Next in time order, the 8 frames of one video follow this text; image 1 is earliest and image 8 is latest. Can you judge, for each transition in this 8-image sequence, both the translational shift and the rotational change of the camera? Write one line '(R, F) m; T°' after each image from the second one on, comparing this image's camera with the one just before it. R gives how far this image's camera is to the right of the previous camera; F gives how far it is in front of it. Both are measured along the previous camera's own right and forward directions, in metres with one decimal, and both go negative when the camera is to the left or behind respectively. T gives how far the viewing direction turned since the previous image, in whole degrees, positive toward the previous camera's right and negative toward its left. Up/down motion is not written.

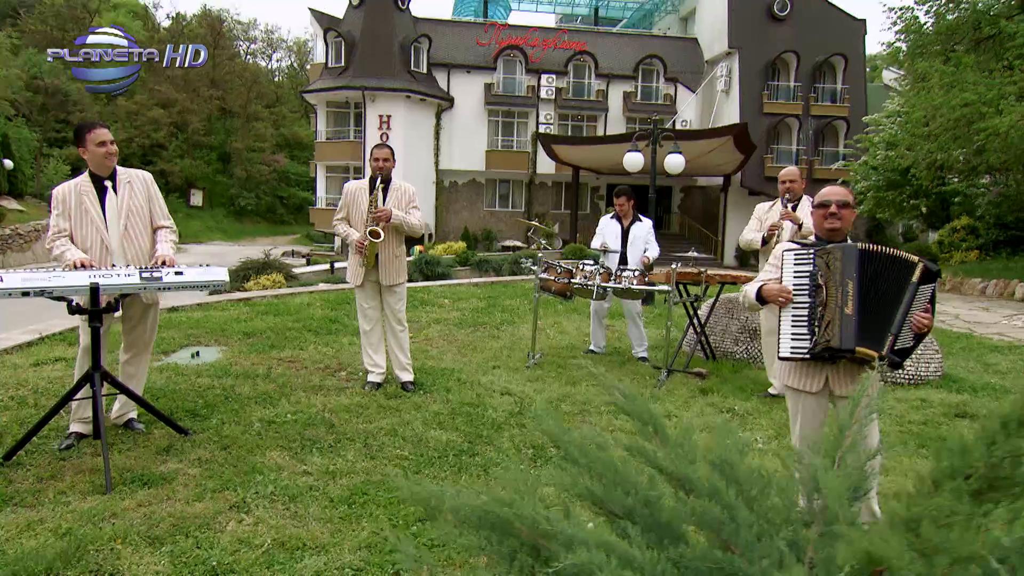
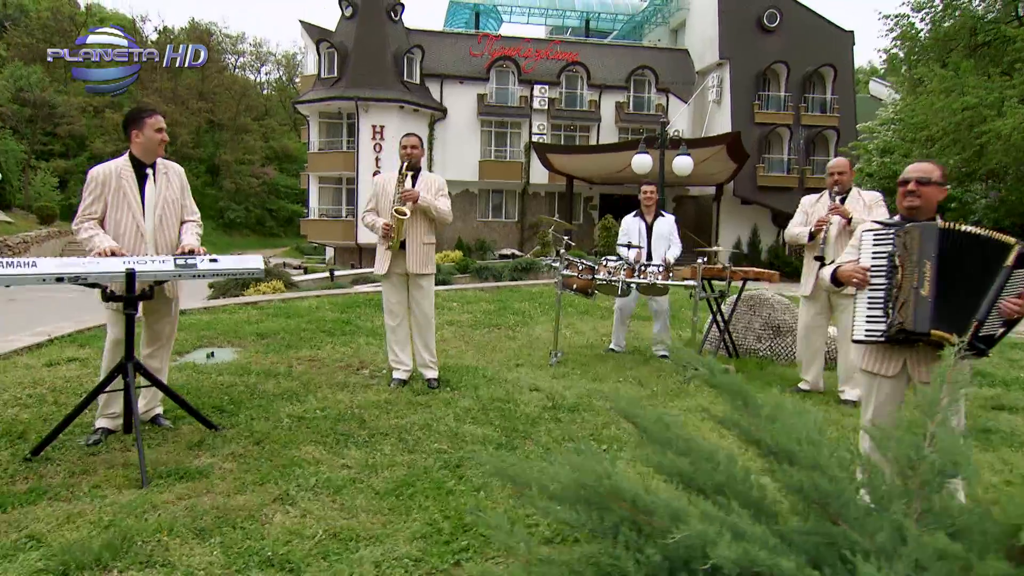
(-0.3, +0.1) m; +1°
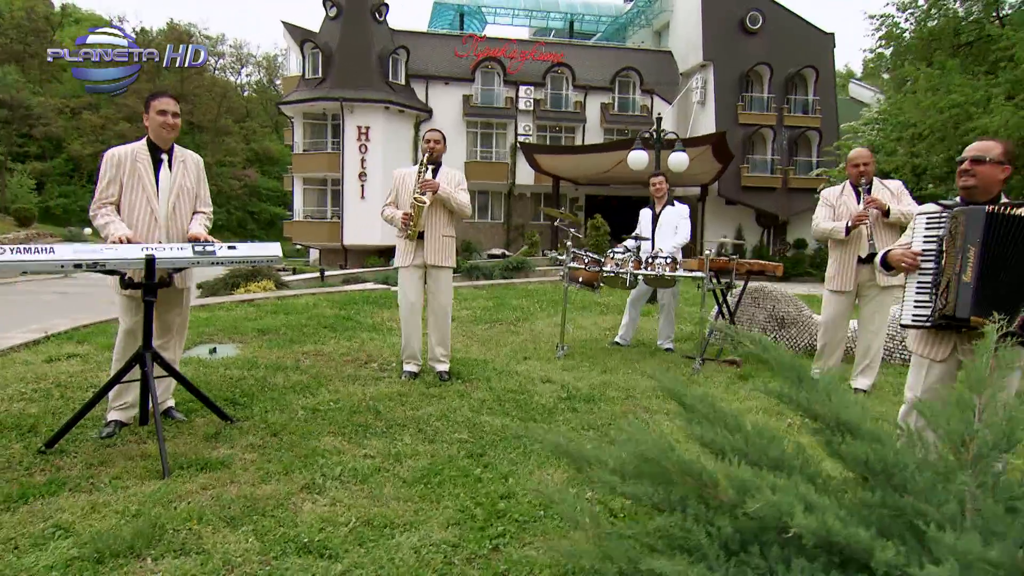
(-0.2, 0.0) m; +1°
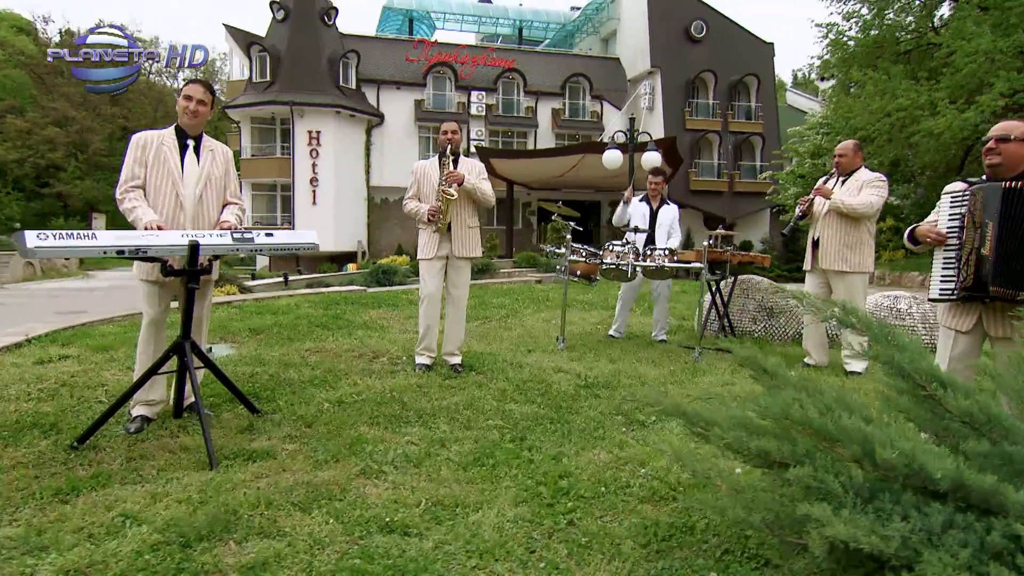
(-0.5, 0.0) m; +4°
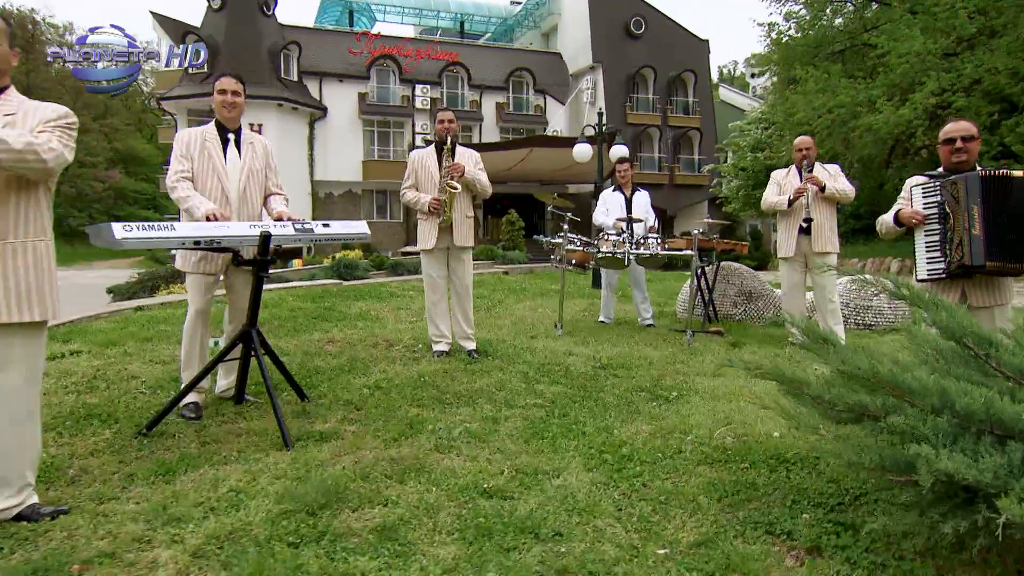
(-0.6, -0.2) m; +5°
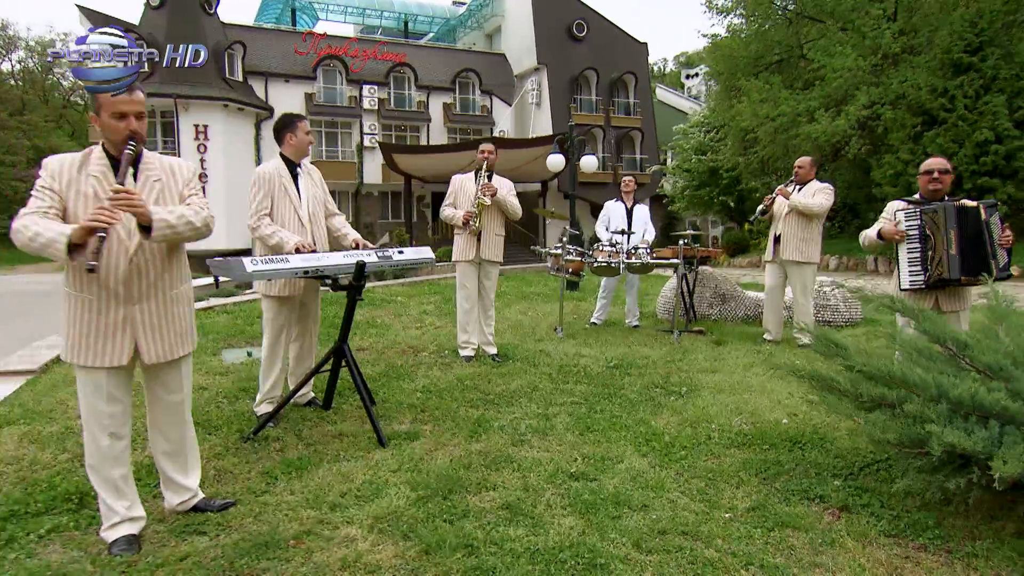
(-0.7, -0.6) m; +5°
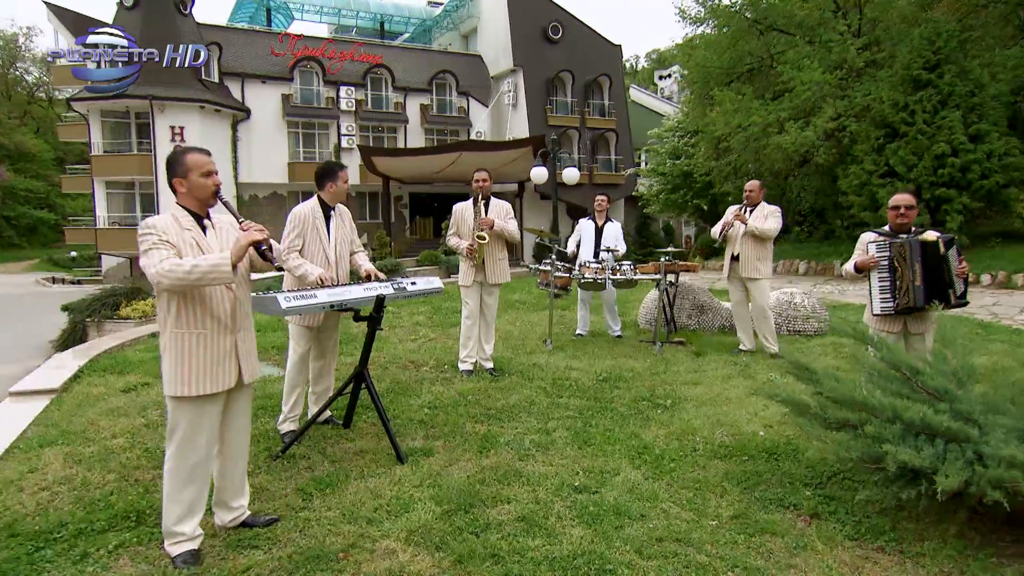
(-0.2, -0.4) m; +2°
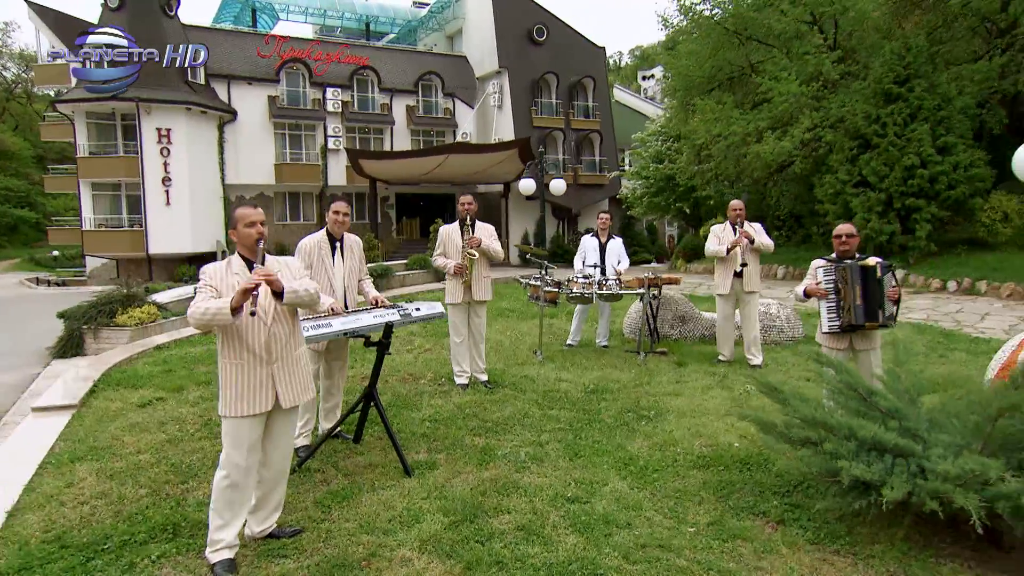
(-0.1, -0.5) m; +1°
